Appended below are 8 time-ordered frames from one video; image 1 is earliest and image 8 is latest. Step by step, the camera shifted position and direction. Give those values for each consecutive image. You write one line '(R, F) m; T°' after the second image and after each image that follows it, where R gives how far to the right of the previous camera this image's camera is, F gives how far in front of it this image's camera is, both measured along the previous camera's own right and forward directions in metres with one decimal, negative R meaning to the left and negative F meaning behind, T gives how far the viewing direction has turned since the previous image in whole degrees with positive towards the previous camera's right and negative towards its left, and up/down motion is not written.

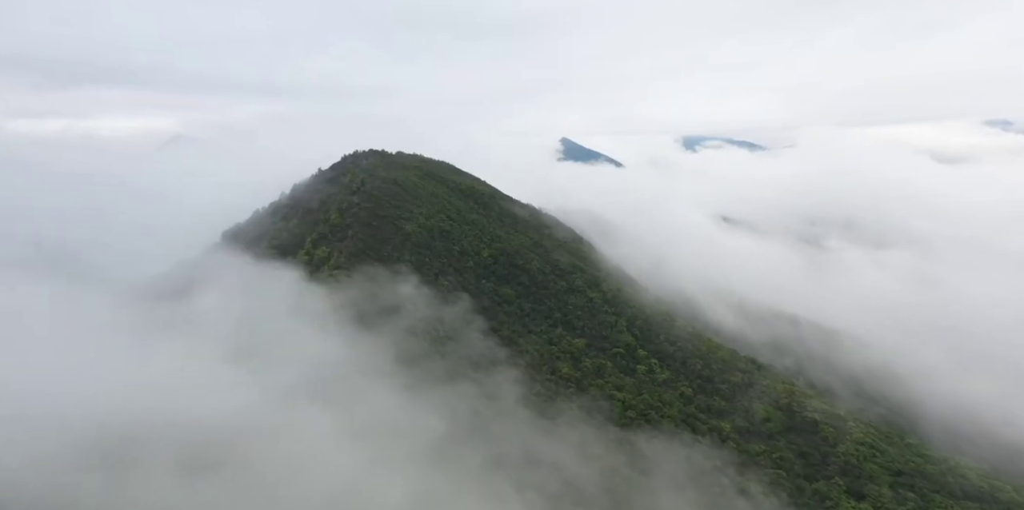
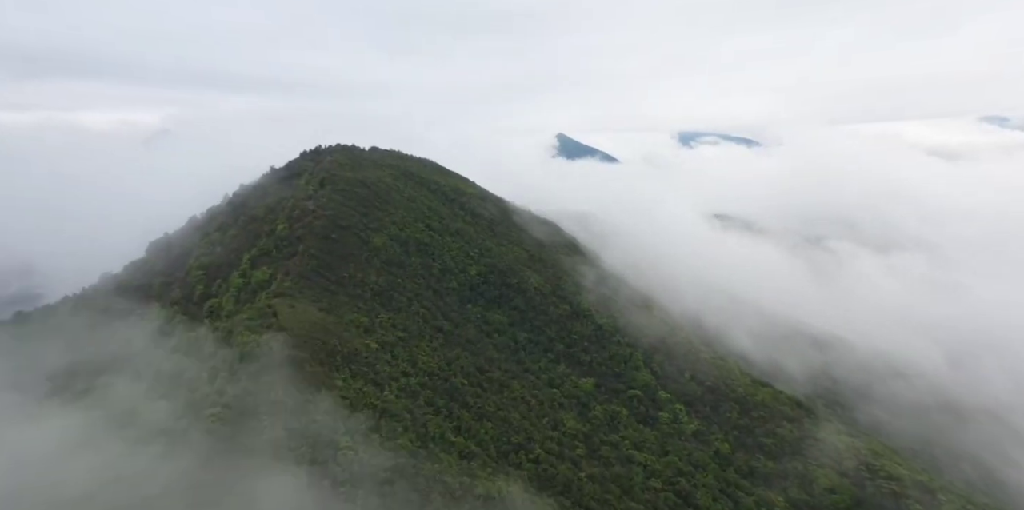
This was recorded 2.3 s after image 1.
(+0.7, +13.1) m; 0°
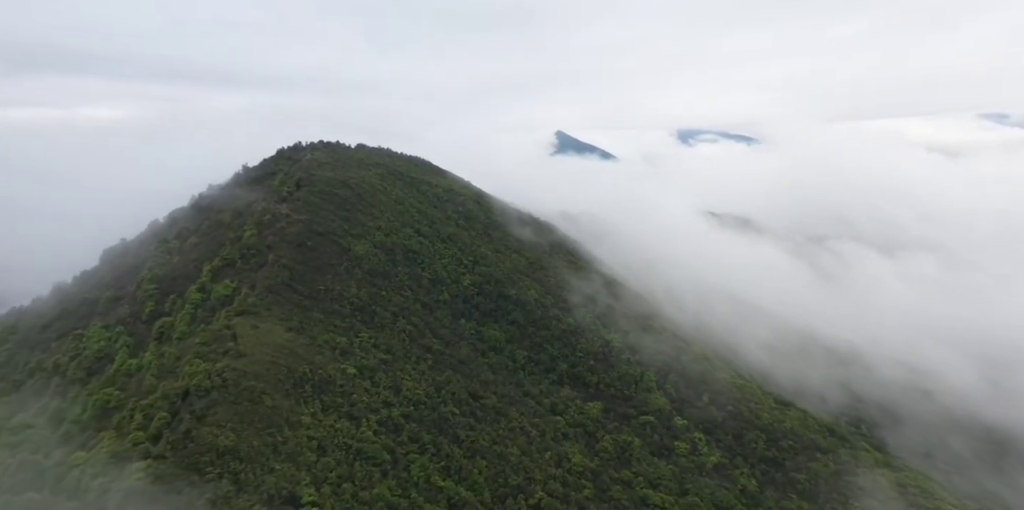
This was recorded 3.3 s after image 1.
(+0.2, +6.1) m; 0°
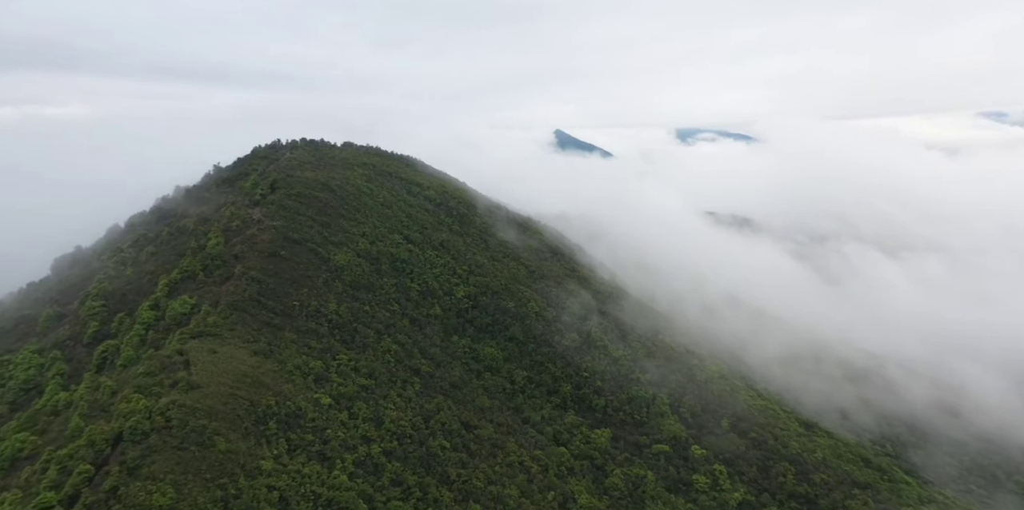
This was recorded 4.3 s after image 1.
(+0.1, +5.2) m; 0°
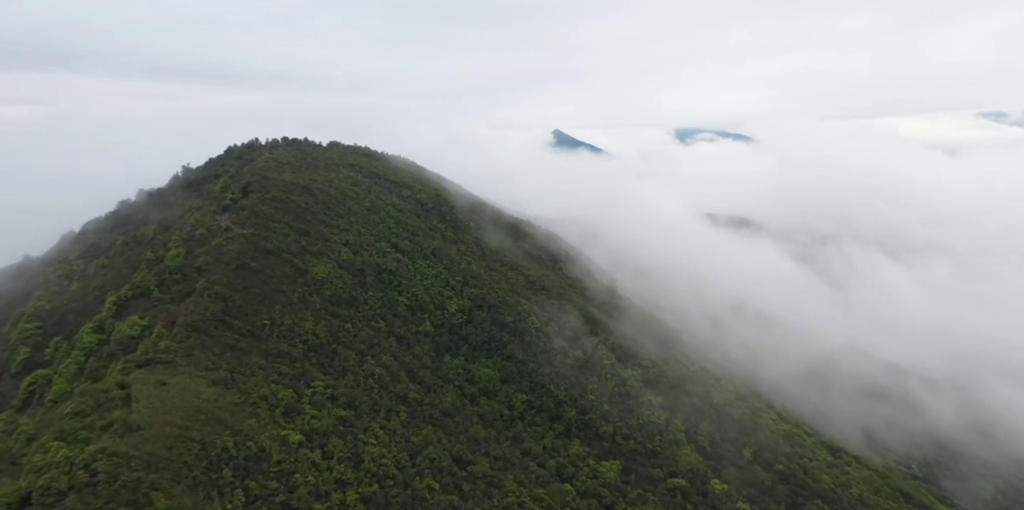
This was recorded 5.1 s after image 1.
(+0.1, +4.7) m; 0°
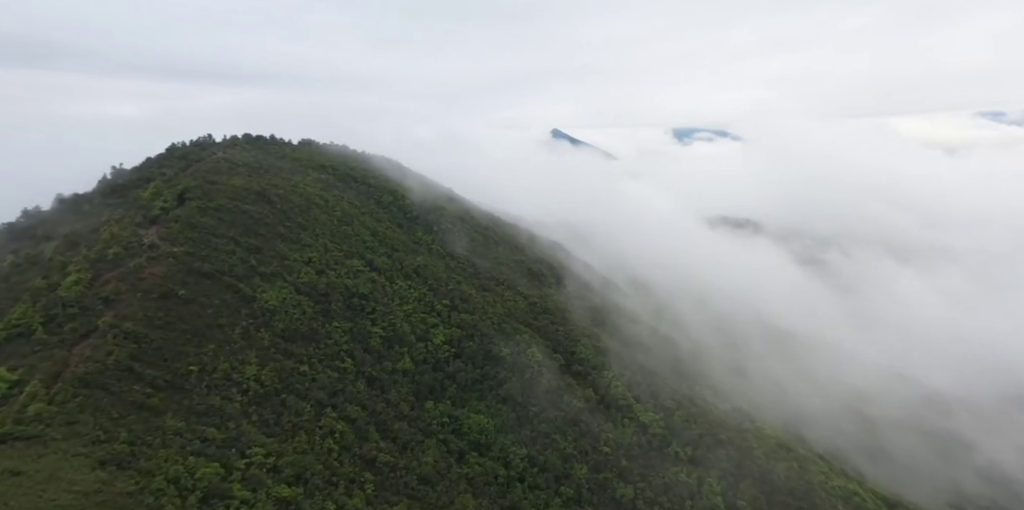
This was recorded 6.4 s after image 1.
(+0.2, +8.1) m; 0°
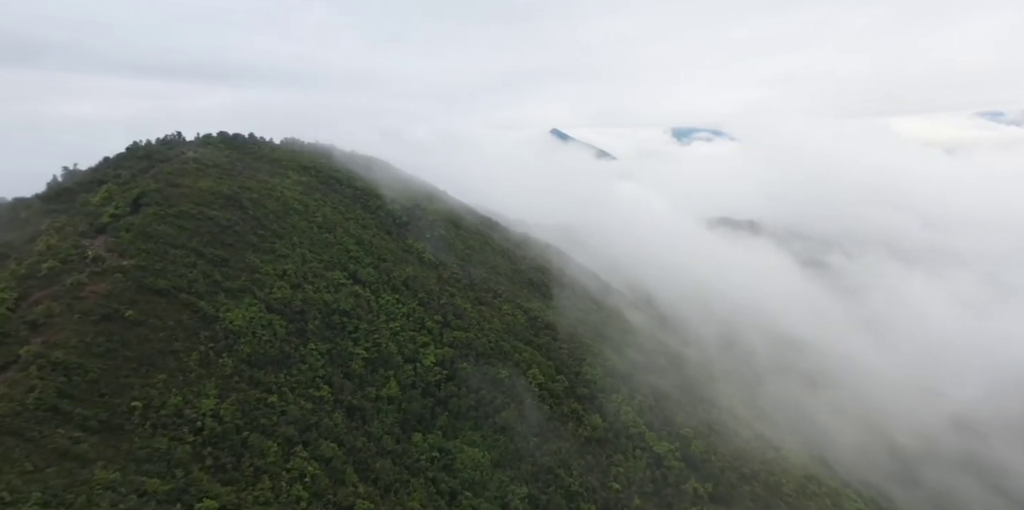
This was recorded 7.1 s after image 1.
(+0.1, +4.1) m; 0°
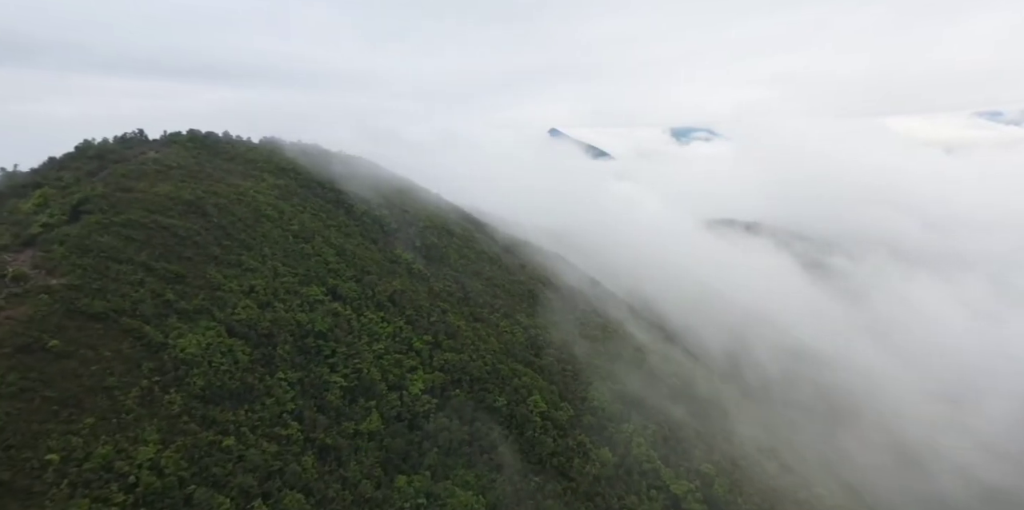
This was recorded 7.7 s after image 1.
(+0.1, +4.2) m; 0°
